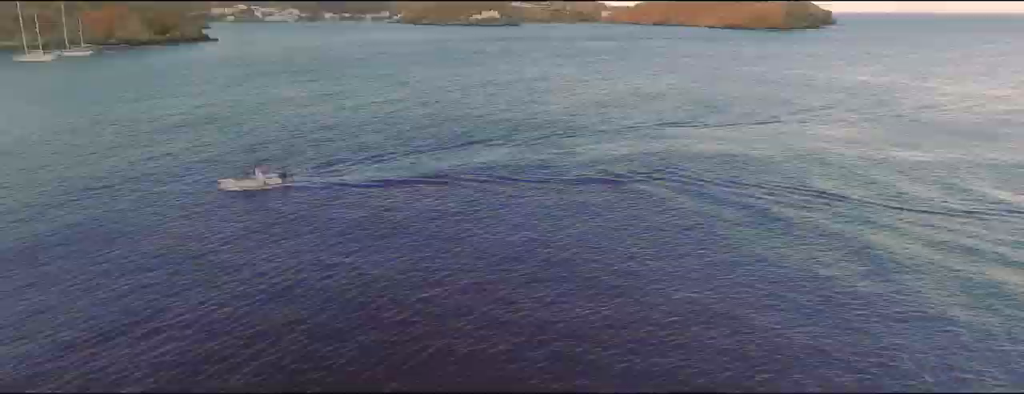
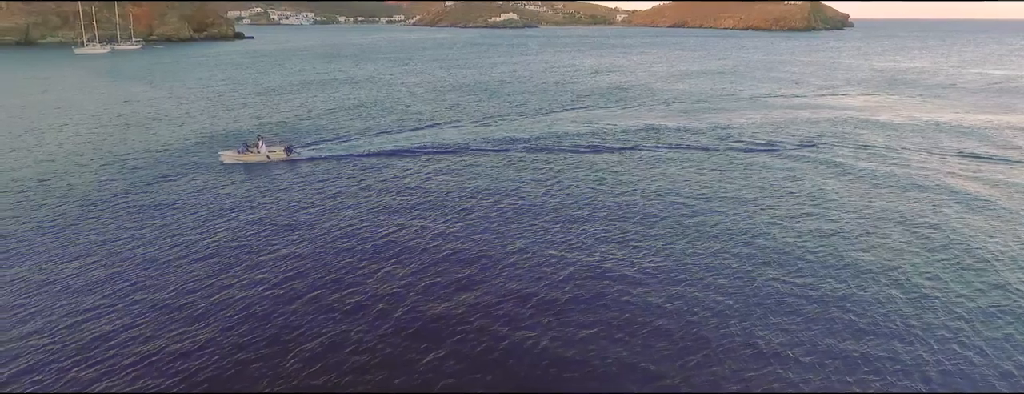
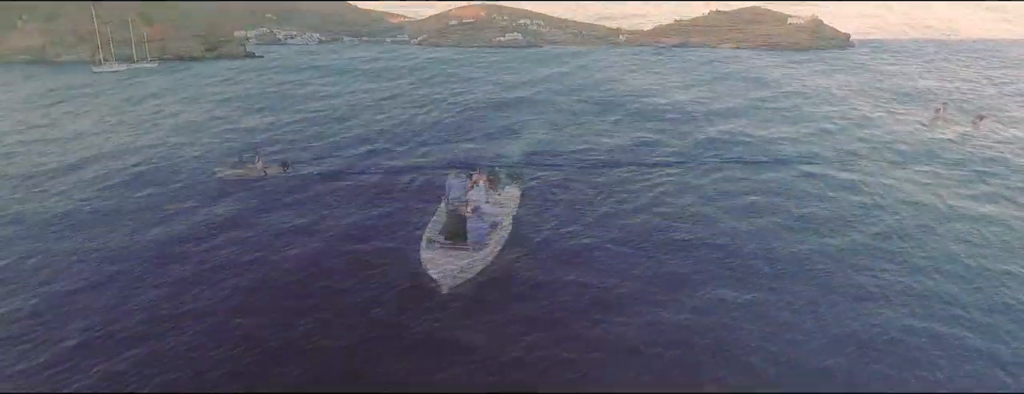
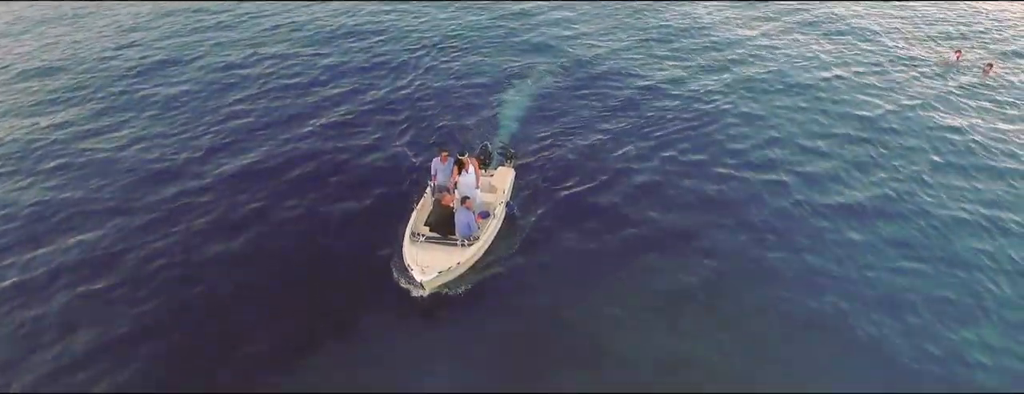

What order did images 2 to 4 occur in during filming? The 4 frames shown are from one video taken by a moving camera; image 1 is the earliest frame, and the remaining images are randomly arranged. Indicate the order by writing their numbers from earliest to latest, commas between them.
2, 3, 4
